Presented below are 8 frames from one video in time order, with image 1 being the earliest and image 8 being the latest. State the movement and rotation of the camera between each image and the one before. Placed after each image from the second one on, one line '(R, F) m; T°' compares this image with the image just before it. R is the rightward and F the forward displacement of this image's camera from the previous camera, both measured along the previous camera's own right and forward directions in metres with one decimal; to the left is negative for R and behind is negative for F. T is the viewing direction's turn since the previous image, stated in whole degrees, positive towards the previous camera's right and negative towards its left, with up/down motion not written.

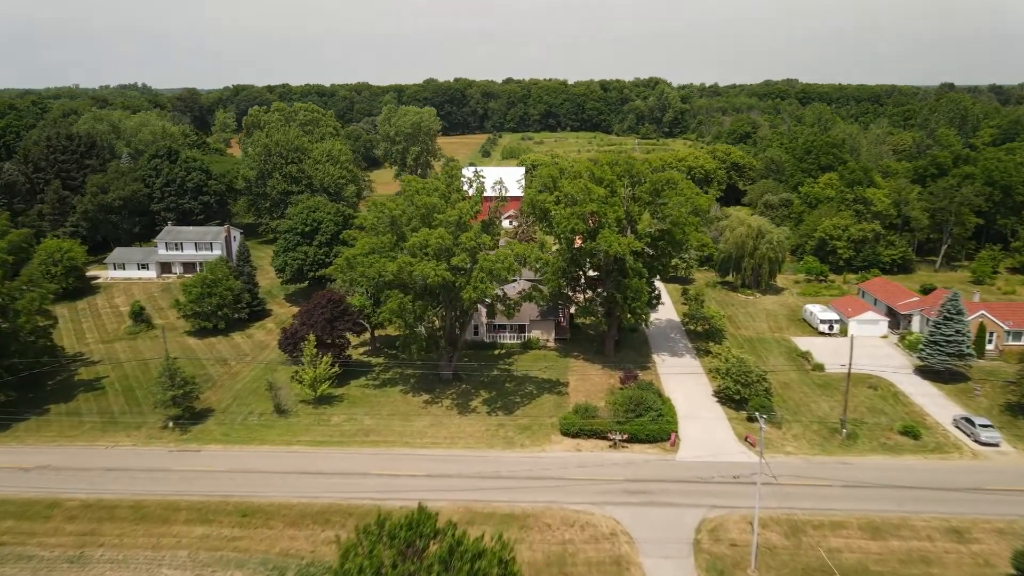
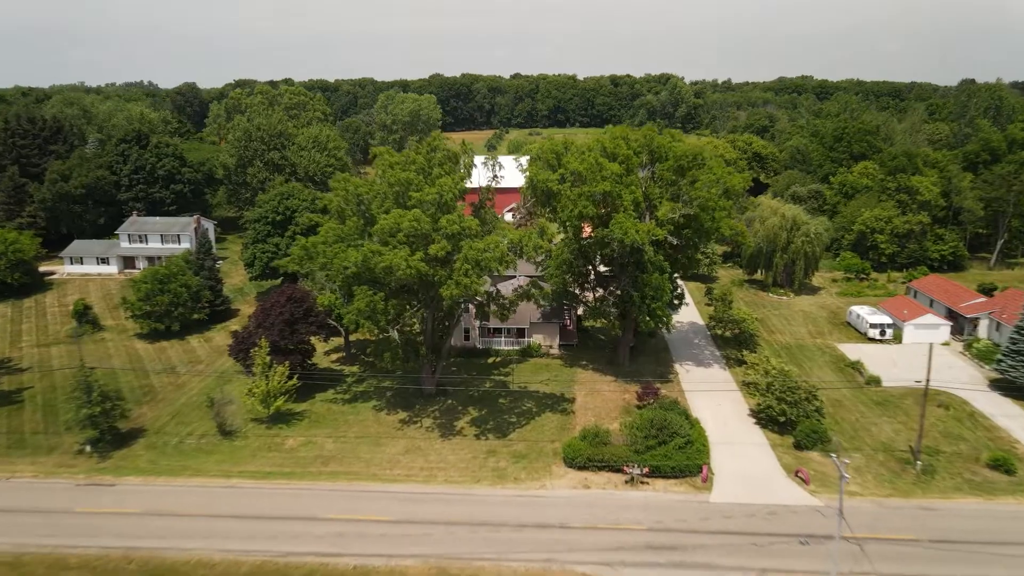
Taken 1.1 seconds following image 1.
(+0.6, +6.2) m; -1°
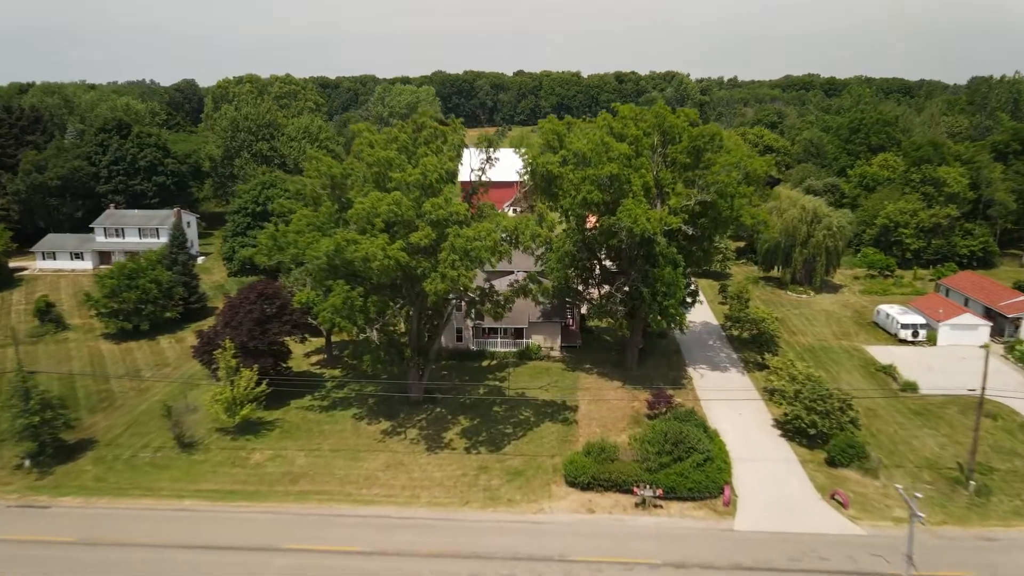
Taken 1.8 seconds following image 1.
(+0.3, +3.2) m; 0°
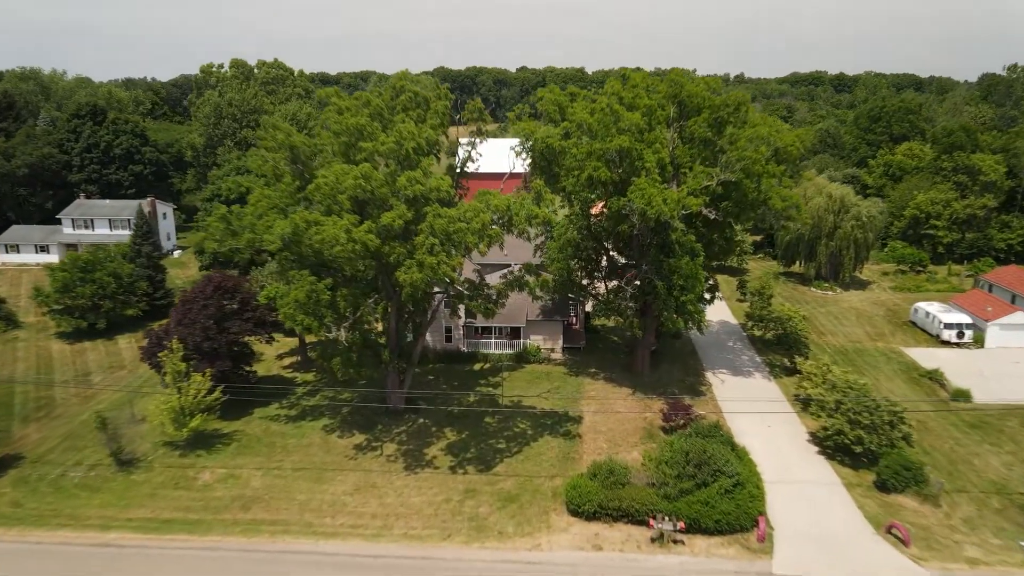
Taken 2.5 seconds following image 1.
(+0.3, +3.7) m; 0°
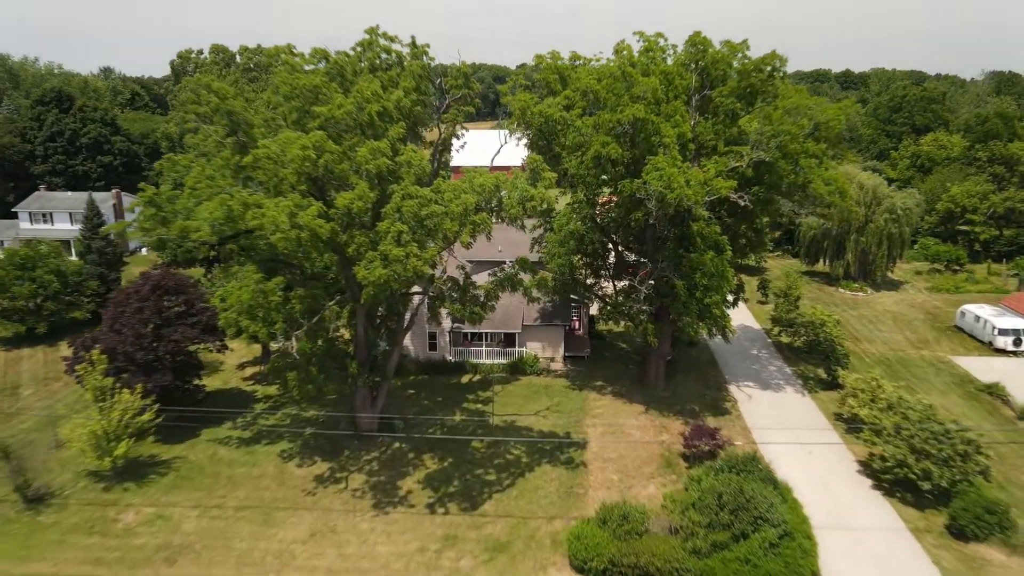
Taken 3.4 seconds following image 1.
(+0.2, +3.8) m; 0°
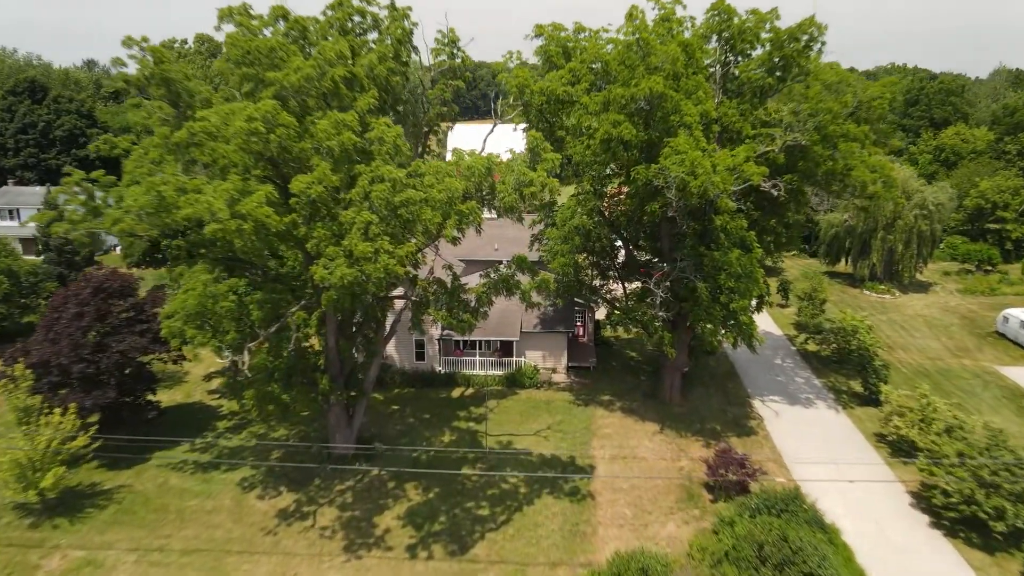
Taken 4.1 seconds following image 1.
(+0.1, +2.7) m; 0°
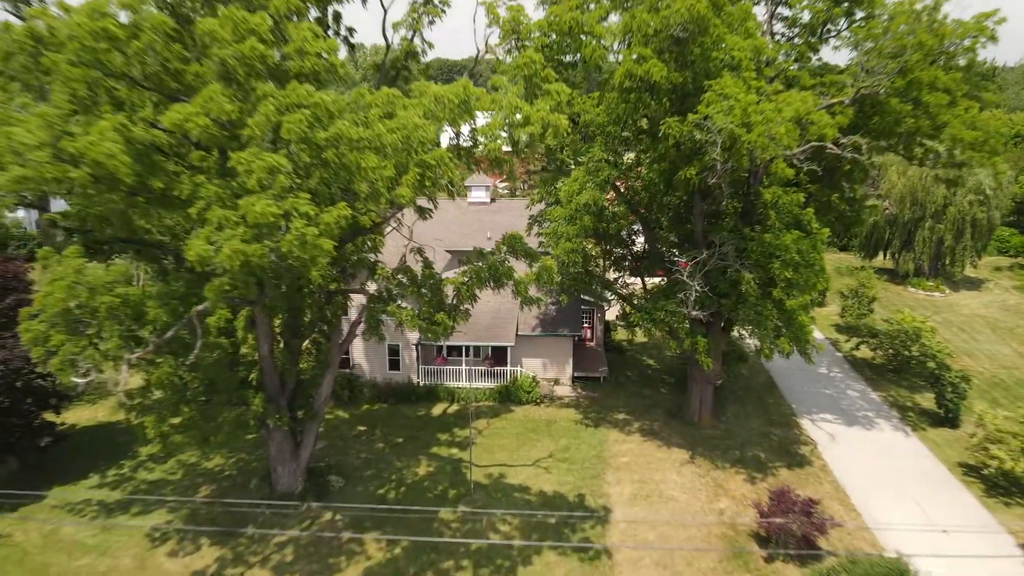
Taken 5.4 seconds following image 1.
(+0.2, +4.1) m; 0°
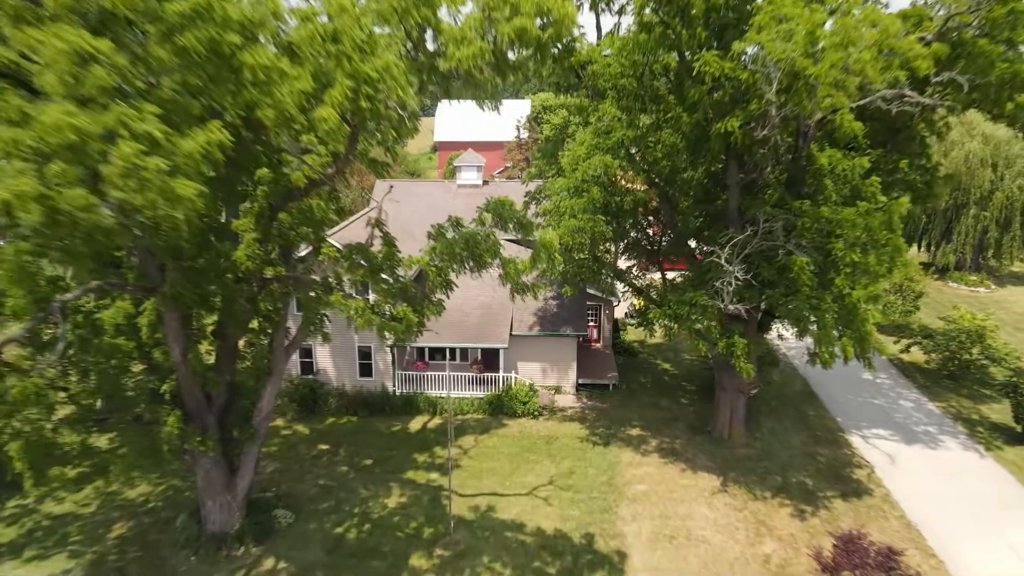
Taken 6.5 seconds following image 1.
(+0.2, +3.0) m; 0°
